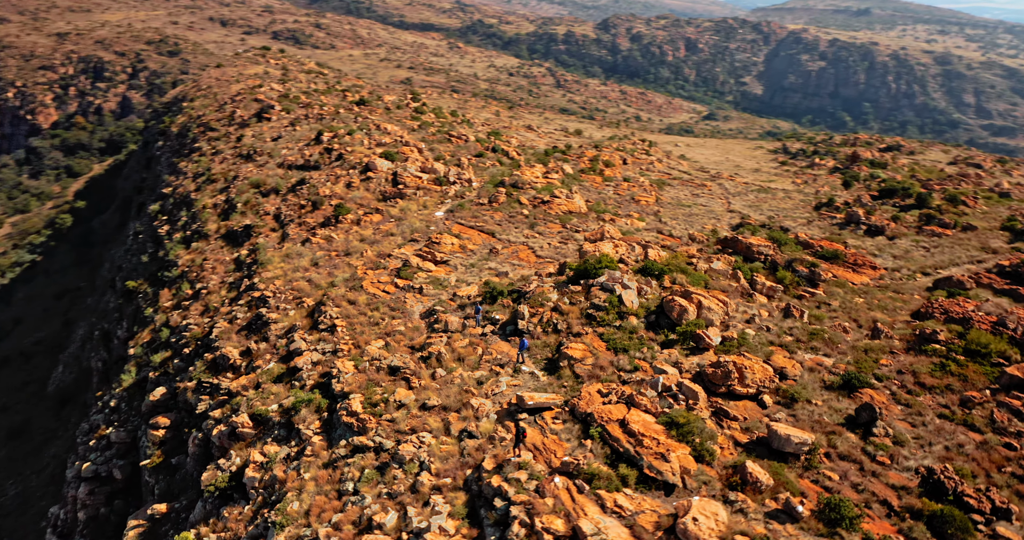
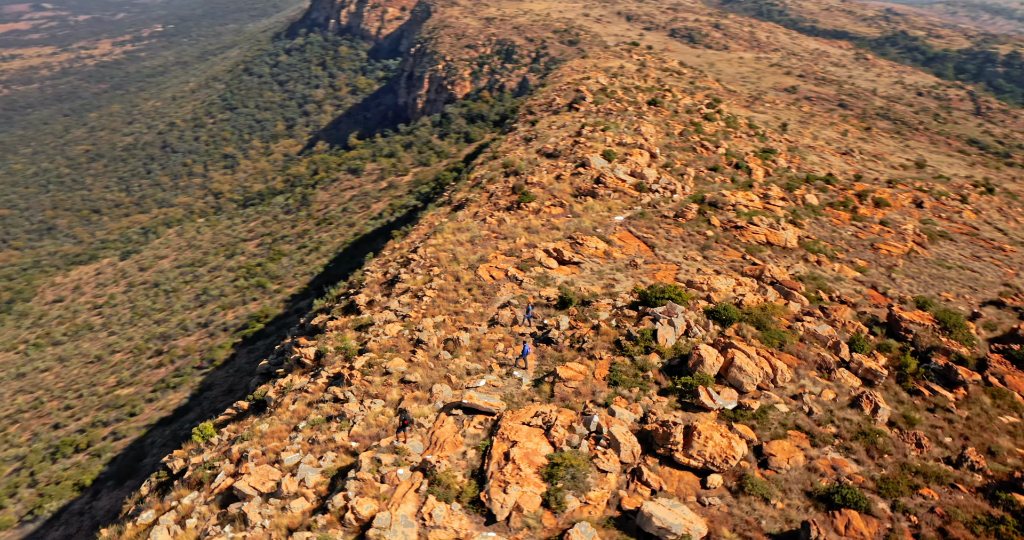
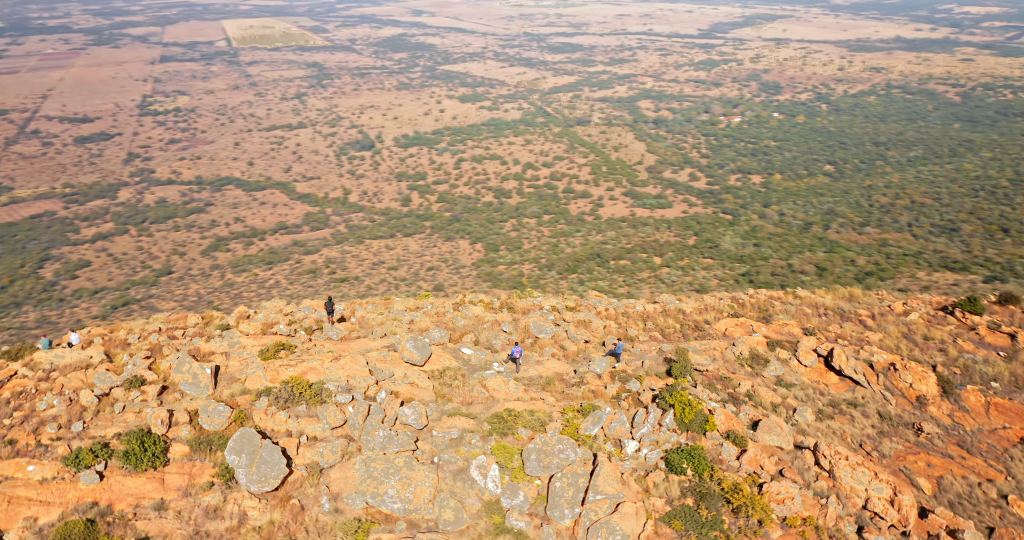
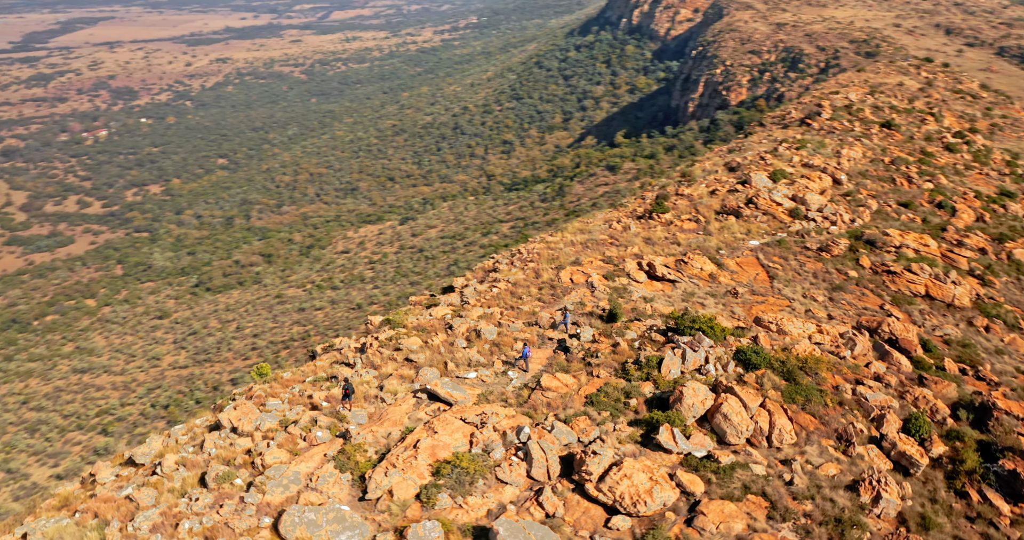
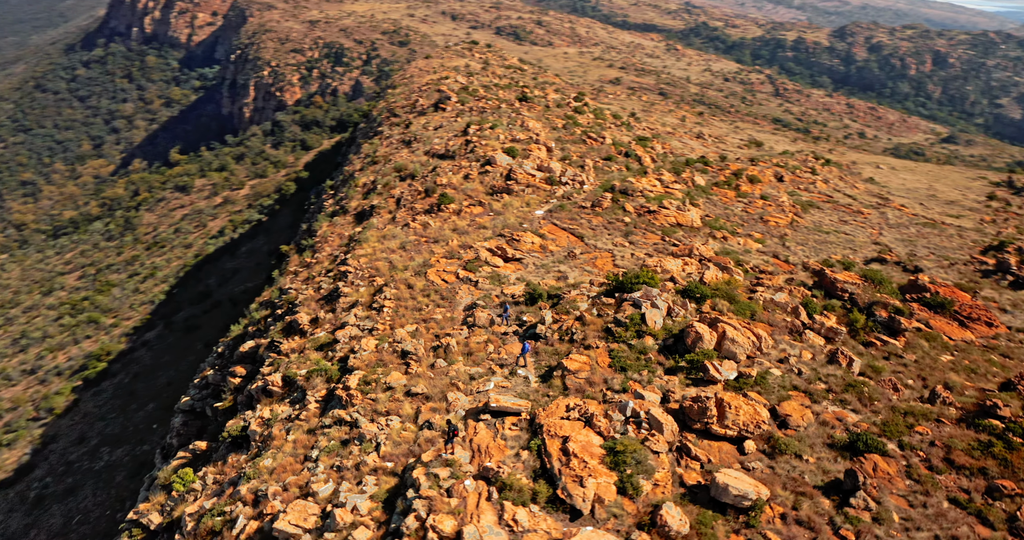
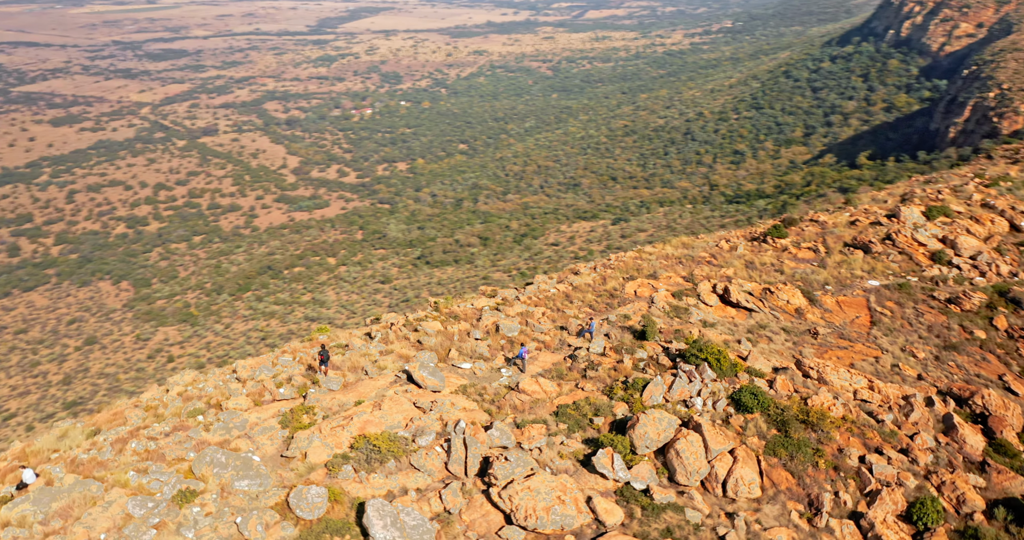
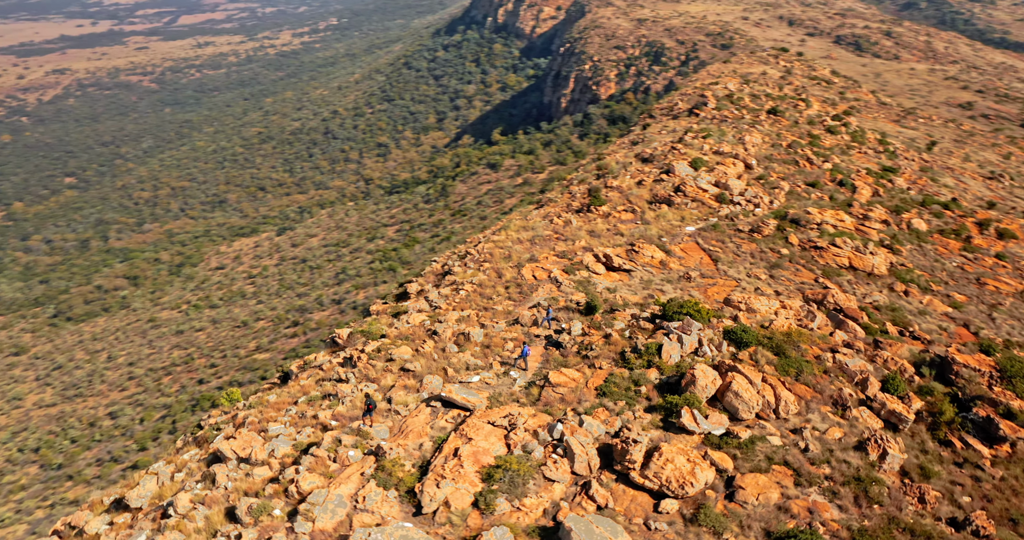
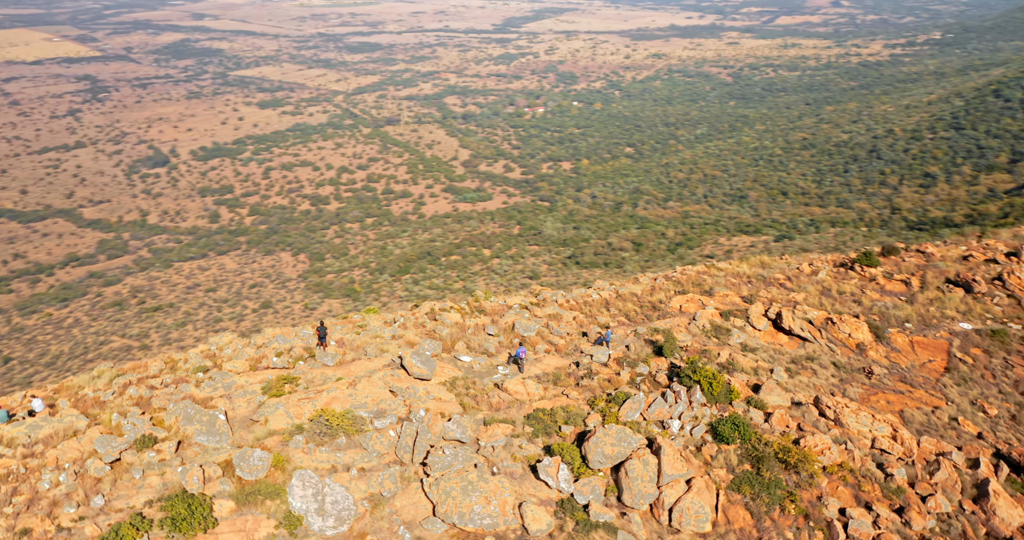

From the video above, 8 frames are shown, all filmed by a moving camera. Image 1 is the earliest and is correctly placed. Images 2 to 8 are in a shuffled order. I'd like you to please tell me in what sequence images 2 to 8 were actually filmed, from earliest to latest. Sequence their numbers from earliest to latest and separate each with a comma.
5, 2, 7, 4, 6, 8, 3
